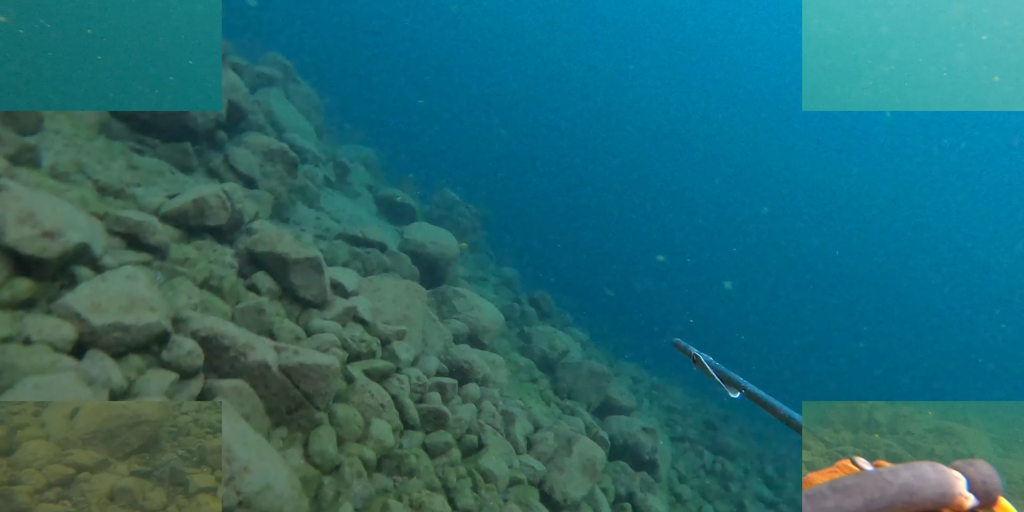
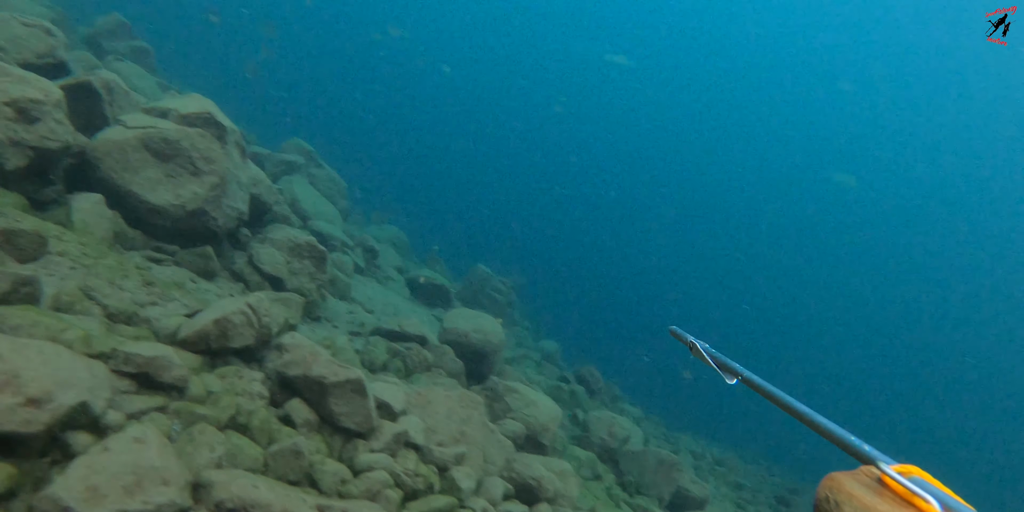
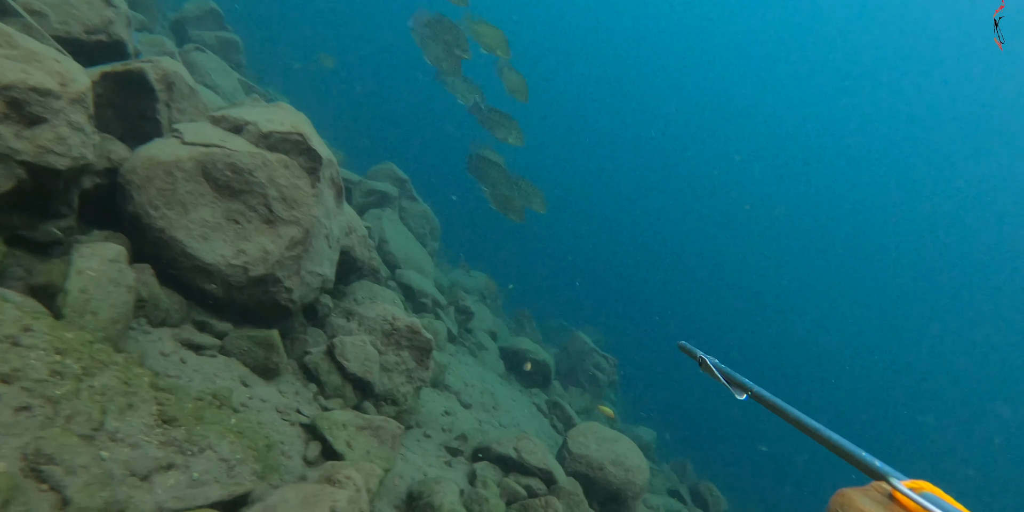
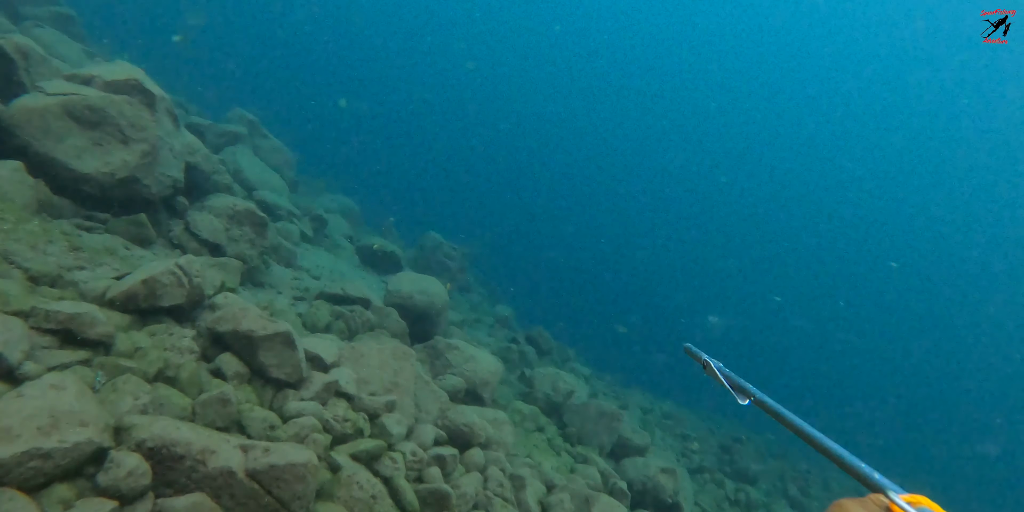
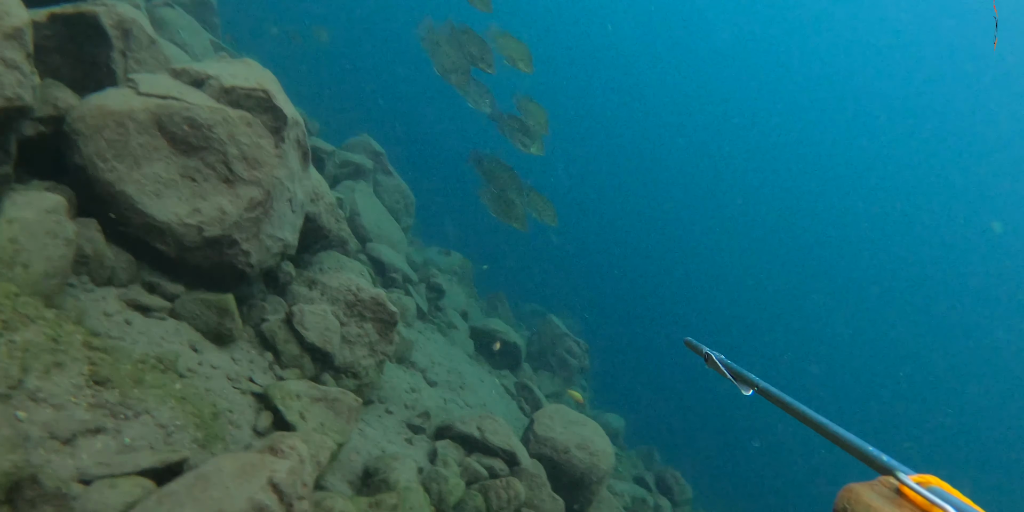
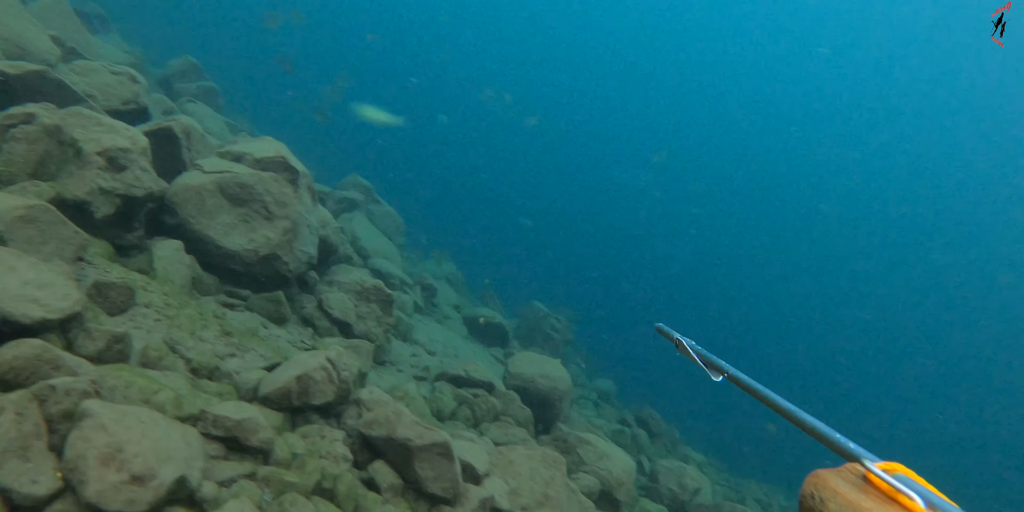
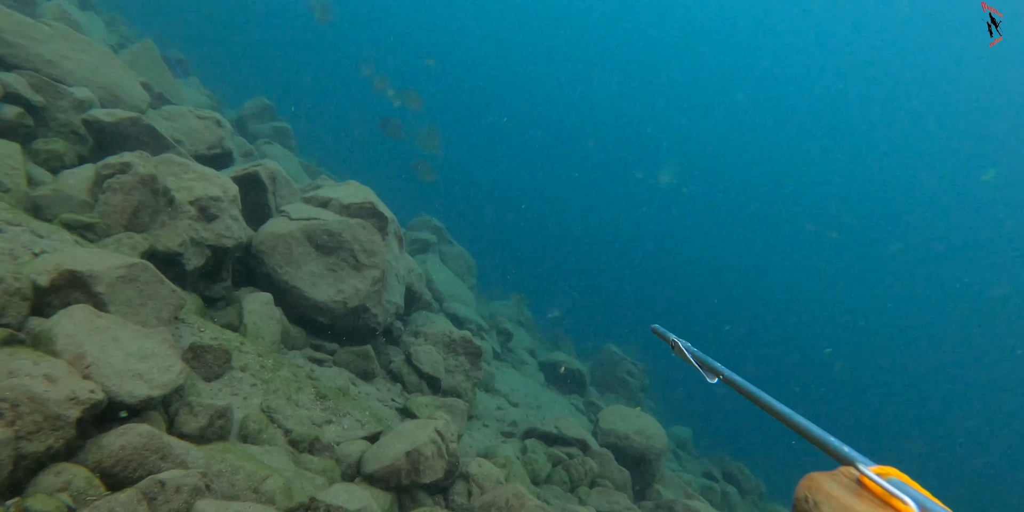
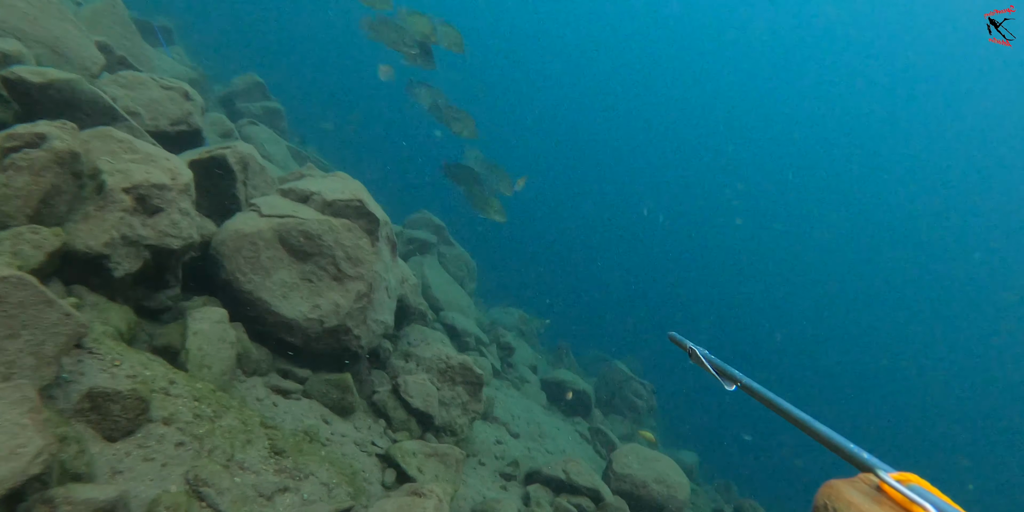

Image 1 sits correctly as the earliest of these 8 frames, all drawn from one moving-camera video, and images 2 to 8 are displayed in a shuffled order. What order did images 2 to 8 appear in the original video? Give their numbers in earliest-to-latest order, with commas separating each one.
4, 2, 6, 7, 8, 3, 5
